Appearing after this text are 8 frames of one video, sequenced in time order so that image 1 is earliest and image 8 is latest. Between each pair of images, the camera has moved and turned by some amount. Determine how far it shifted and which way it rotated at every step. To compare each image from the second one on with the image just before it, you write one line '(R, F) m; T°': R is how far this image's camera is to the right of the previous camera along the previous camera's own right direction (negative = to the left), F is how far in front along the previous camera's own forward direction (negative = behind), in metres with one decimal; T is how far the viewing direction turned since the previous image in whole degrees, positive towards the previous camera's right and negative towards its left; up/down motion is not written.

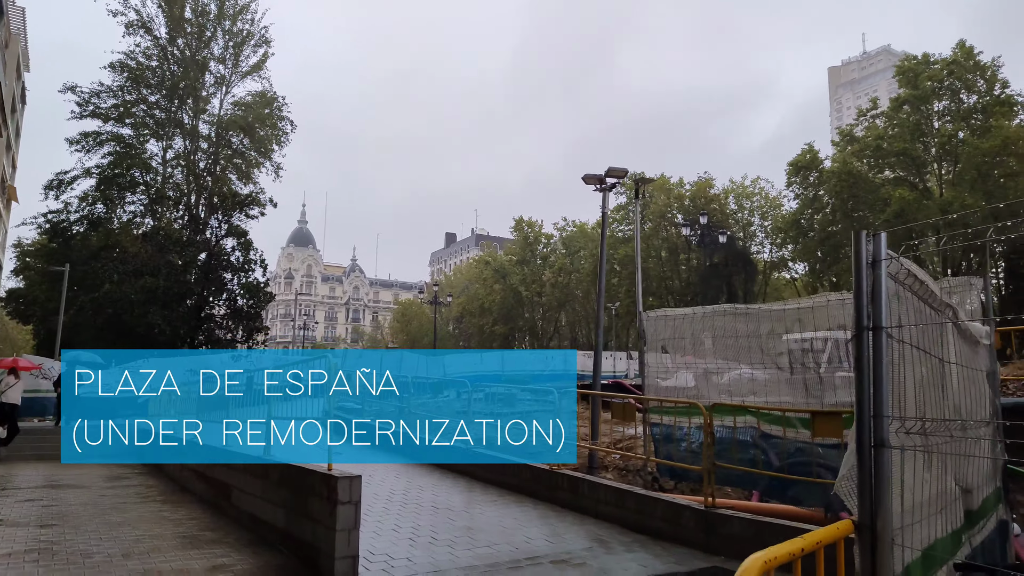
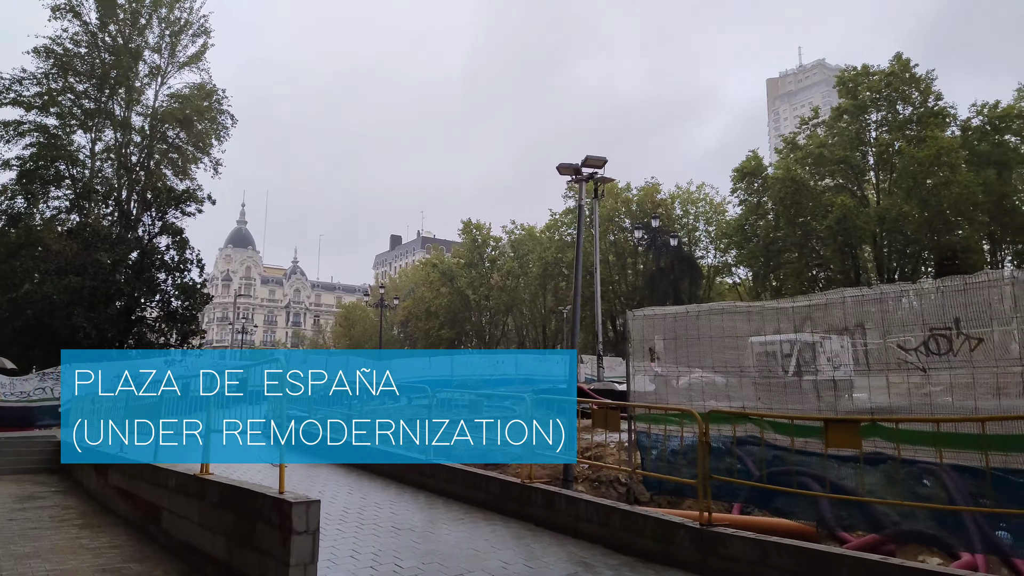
(-0.2, +0.6) m; +4°
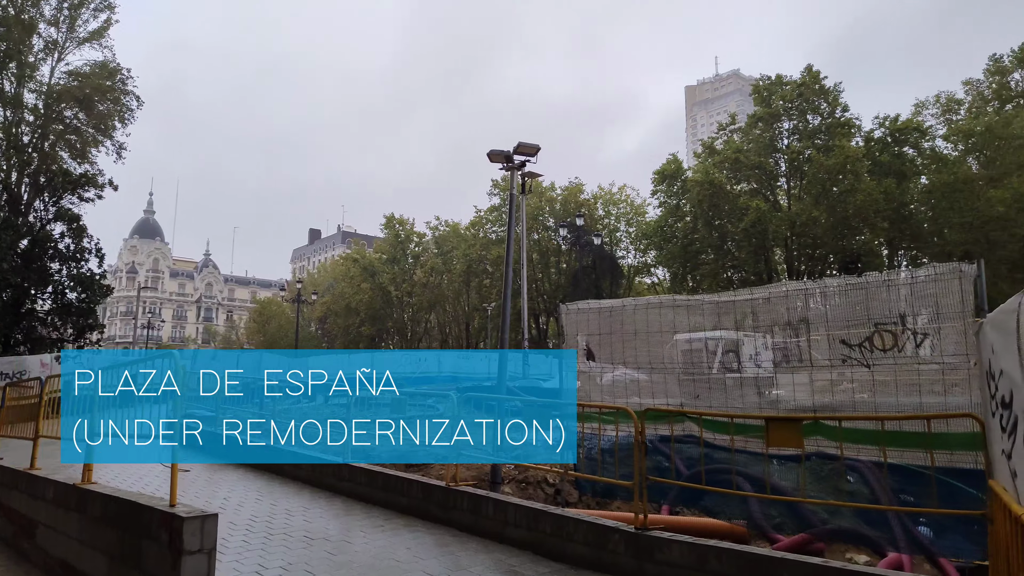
(0.0, +0.3) m; +6°
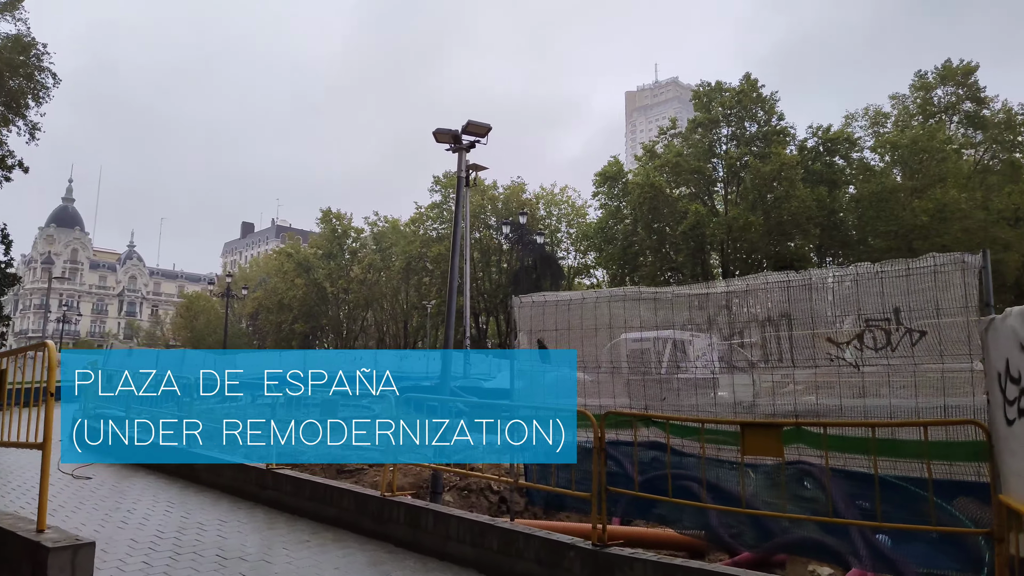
(-0.1, +0.5) m; +5°
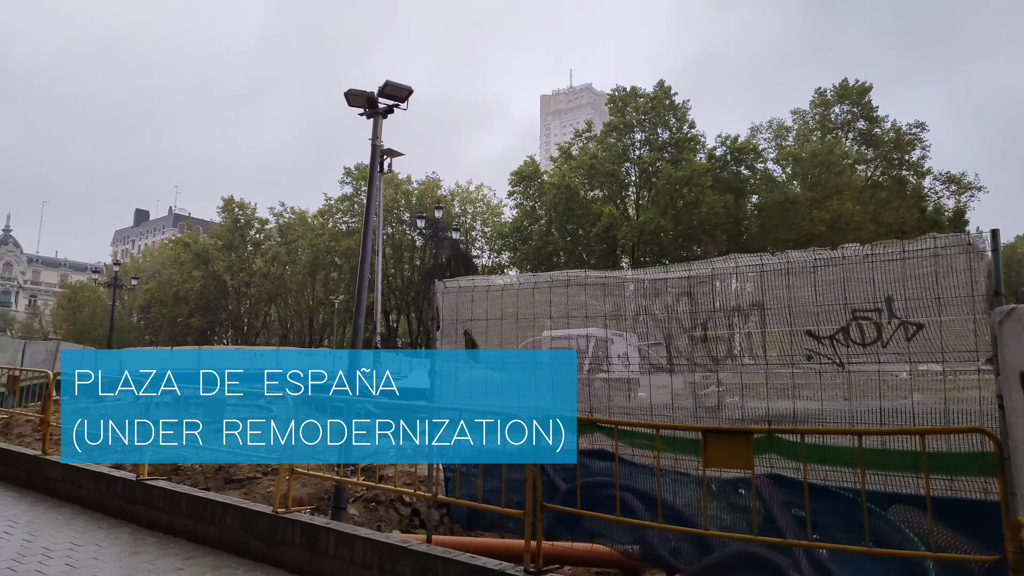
(-0.1, +0.6) m; +7°
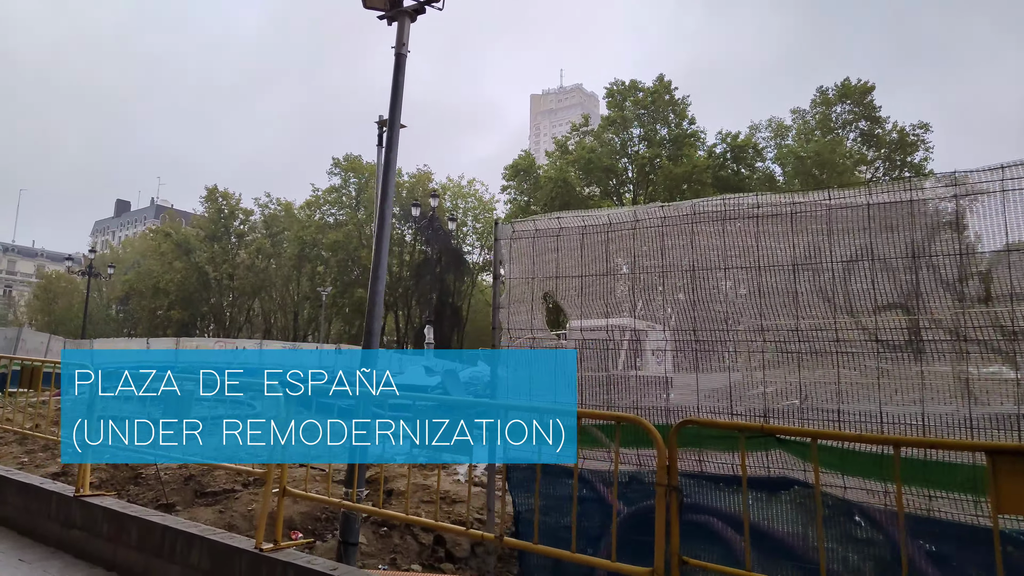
(-0.4, +1.3) m; +1°
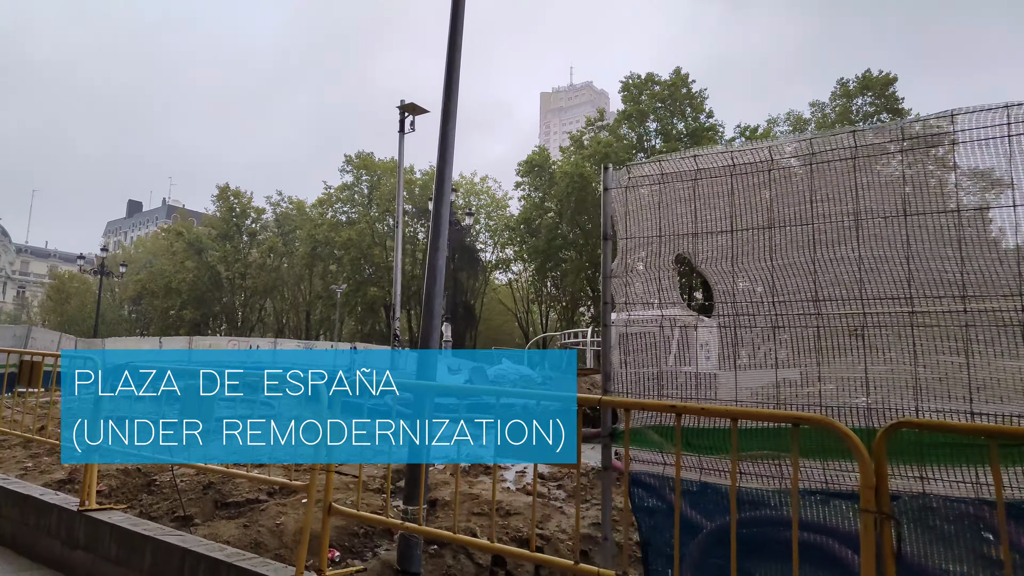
(-0.3, +0.6) m; -1°
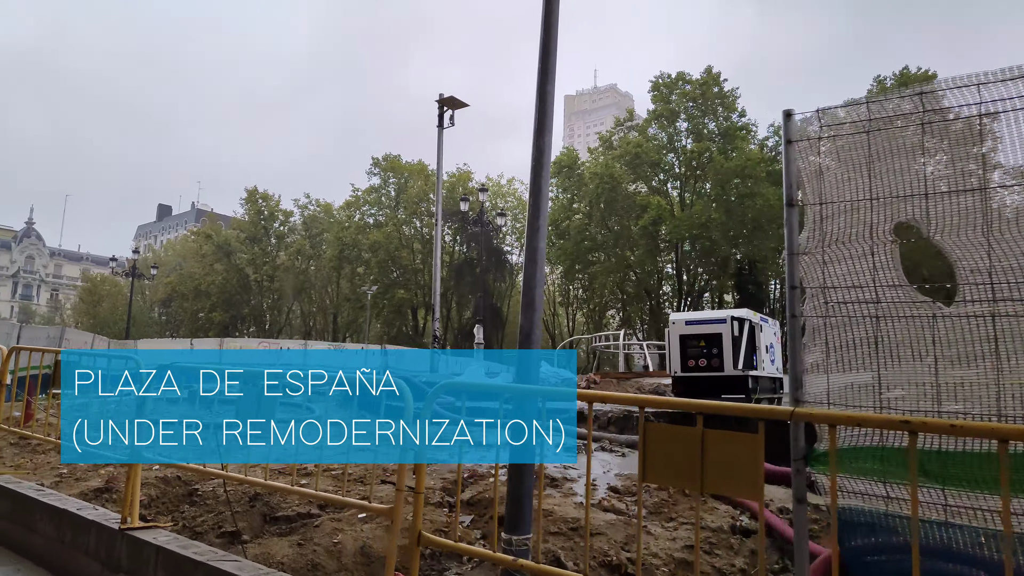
(-0.3, +0.4) m; -2°
